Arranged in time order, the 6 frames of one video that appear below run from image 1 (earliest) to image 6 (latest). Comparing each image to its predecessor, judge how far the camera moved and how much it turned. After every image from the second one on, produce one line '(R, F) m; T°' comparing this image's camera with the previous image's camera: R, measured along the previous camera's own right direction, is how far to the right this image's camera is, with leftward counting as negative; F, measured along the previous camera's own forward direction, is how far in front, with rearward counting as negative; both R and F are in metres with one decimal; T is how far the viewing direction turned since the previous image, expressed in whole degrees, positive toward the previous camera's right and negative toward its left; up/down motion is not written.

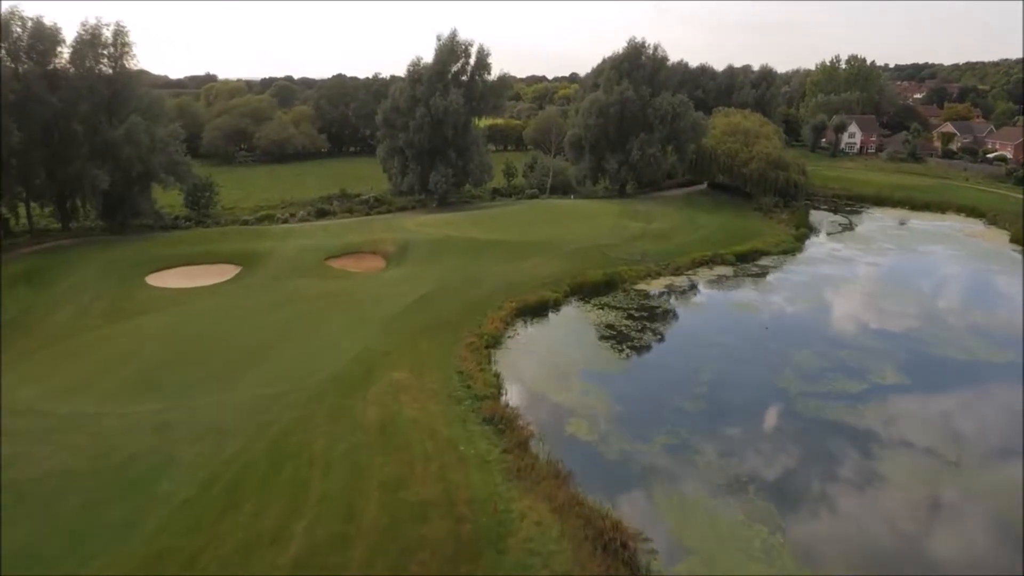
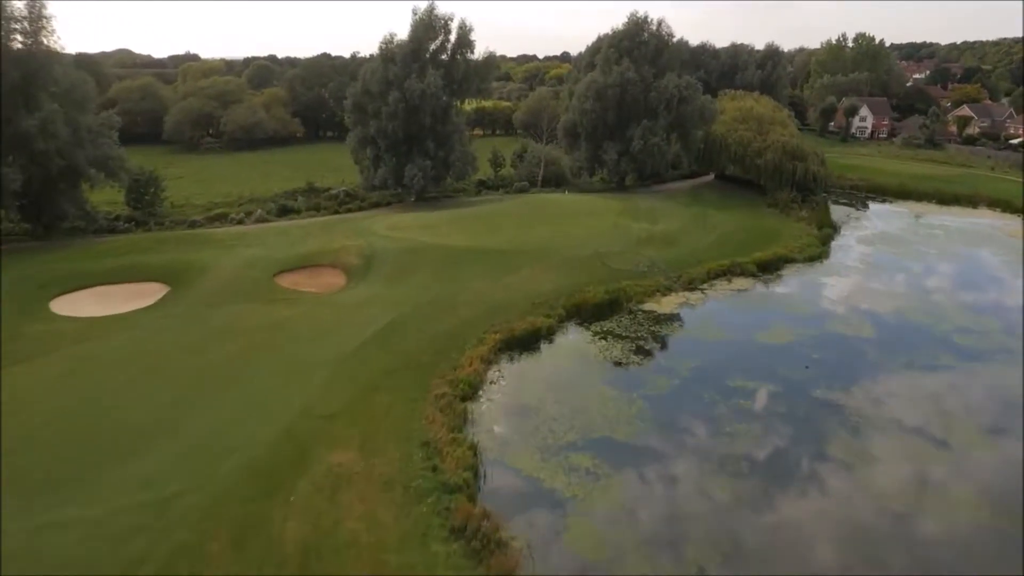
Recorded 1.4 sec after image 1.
(+0.2, +4.1) m; +1°
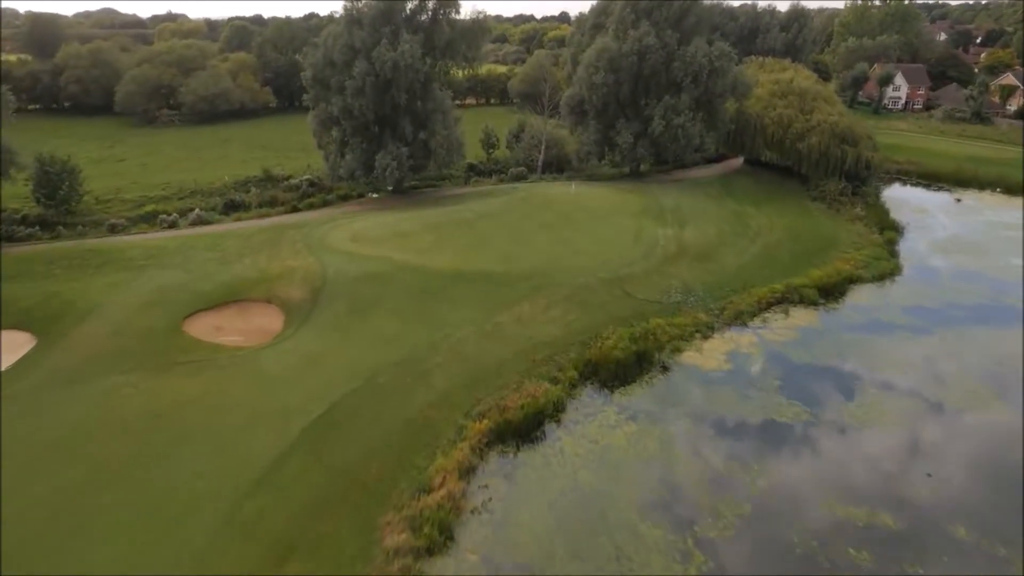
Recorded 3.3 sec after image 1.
(+0.1, +5.5) m; 0°
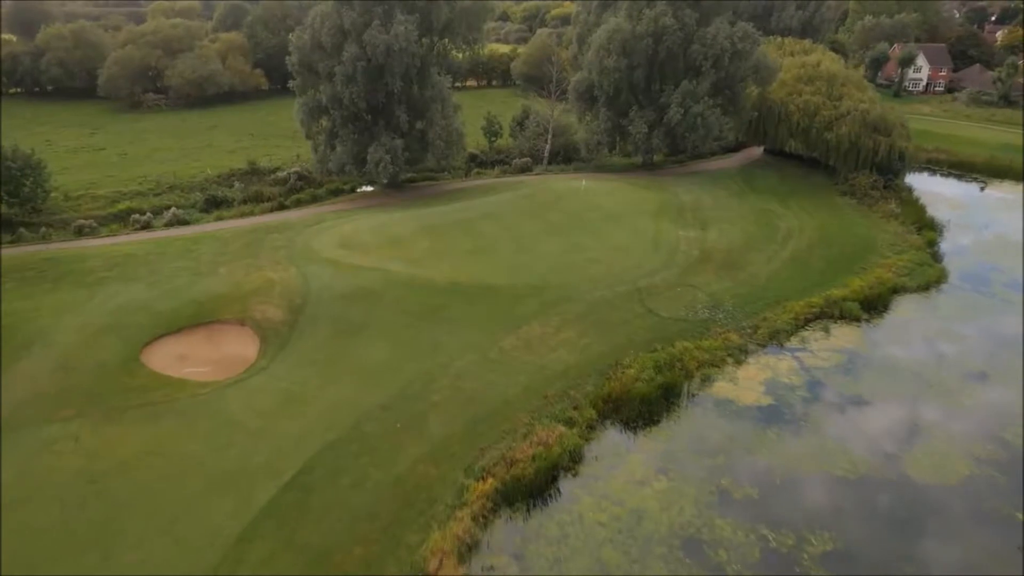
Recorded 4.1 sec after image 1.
(-0.1, +2.1) m; 0°
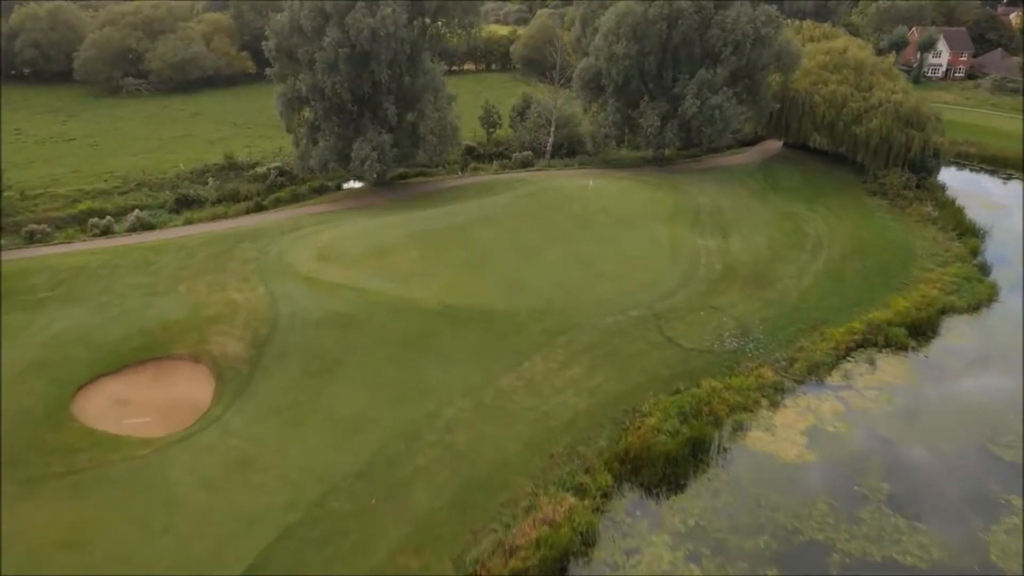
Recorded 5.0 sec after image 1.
(0.0, +2.2) m; 0°
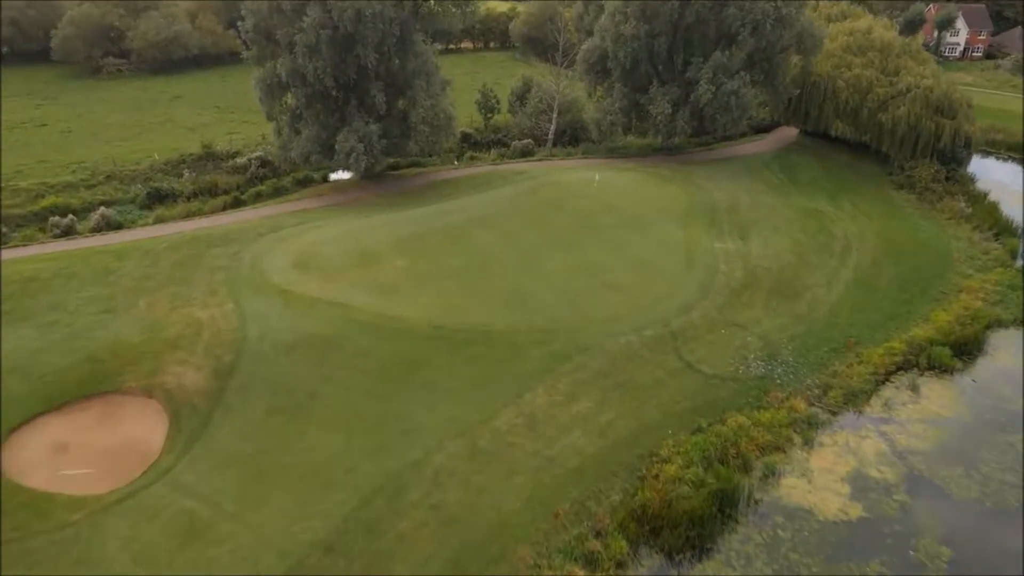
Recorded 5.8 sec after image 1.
(0.0, +1.7) m; 0°
